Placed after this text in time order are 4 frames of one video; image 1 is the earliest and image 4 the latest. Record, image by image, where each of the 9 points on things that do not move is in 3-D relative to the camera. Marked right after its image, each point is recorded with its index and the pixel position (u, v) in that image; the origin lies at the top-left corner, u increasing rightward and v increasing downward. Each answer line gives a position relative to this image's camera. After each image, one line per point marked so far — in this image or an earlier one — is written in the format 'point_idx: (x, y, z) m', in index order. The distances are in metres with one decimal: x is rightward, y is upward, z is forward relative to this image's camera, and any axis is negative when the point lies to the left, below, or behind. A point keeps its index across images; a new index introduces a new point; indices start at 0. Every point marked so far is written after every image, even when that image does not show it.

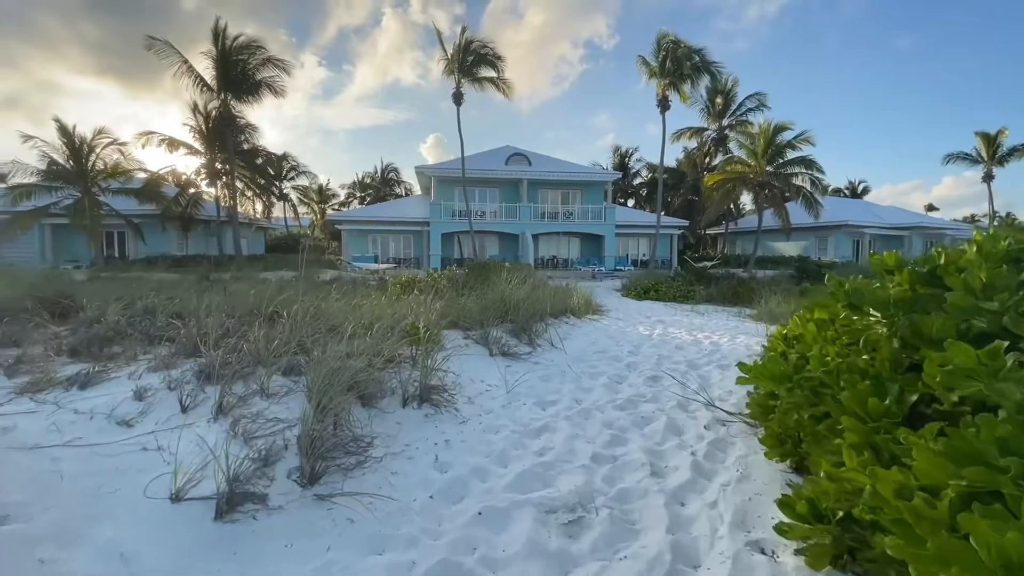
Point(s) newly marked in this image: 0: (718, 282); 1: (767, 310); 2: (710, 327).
0: (+6.2, +0.2, +14.5) m
1: (+4.3, -0.4, +8.2) m
2: (+3.0, -0.6, +7.3) m
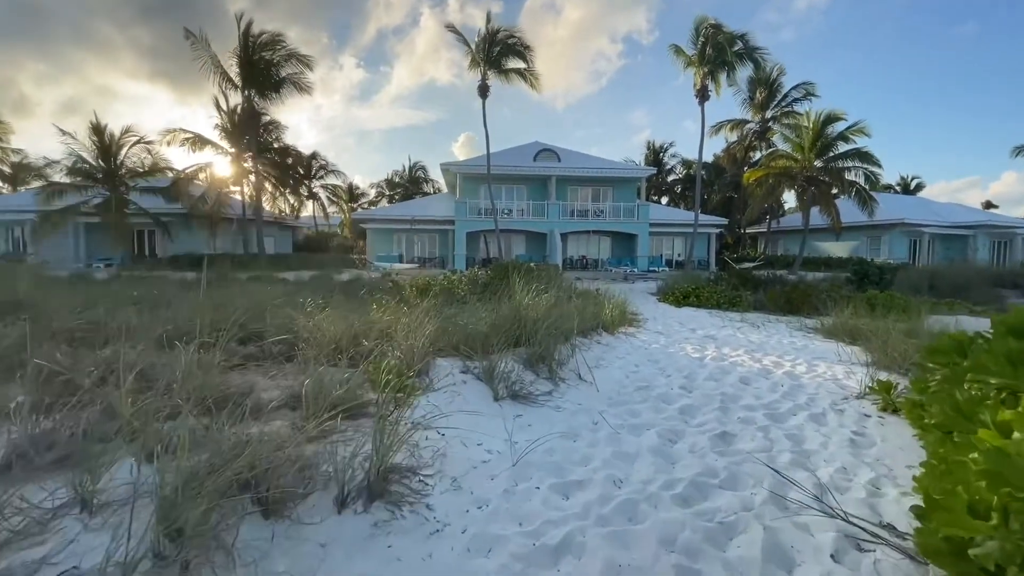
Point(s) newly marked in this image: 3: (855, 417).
0: (+6.9, 0.0, +13.0) m
1: (+4.6, -0.6, +6.8) m
2: (+3.2, -0.7, +6.0) m
3: (+2.3, -0.9, +3.2) m
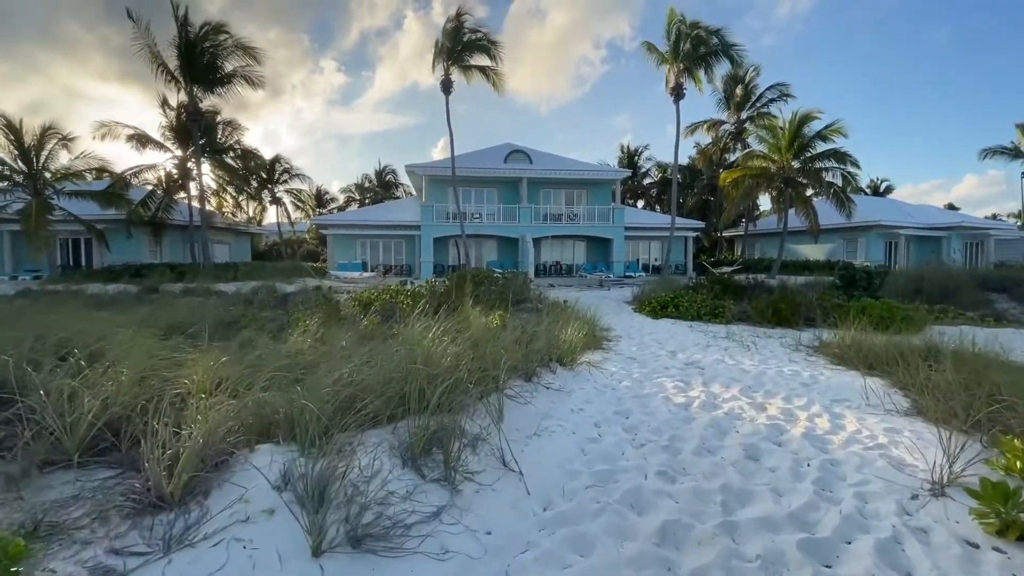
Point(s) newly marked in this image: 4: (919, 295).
0: (+5.9, -0.2, +11.9) m
1: (+3.9, -0.7, +5.6) m
2: (+2.5, -0.9, +4.7) m
3: (+1.7, -1.0, +1.8) m
4: (+12.0, -0.2, +14.1) m
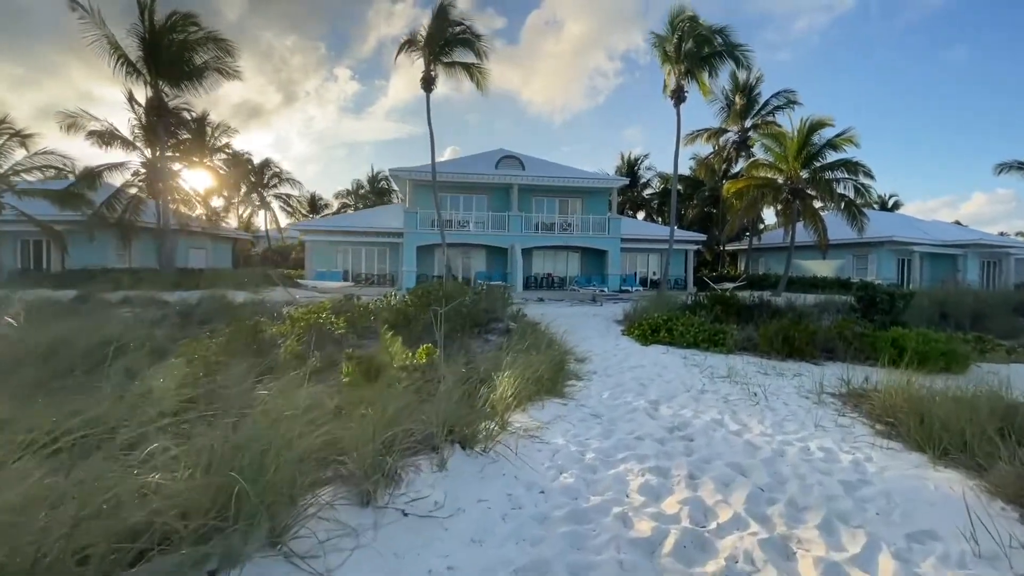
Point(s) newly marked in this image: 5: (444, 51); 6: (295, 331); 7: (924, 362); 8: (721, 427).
0: (+5.2, -0.6, +10.3) m
1: (+3.2, -1.0, +3.9) m
2: (+1.8, -1.2, +3.0) m
3: (+0.9, -1.2, +0.2) m
4: (+11.3, -0.8, +12.4) m
5: (-2.4, +8.4, +16.5) m
6: (-3.5, -0.6, +7.6) m
7: (+5.9, -1.0, +6.8) m
8: (+1.8, -1.2, +4.2) m
